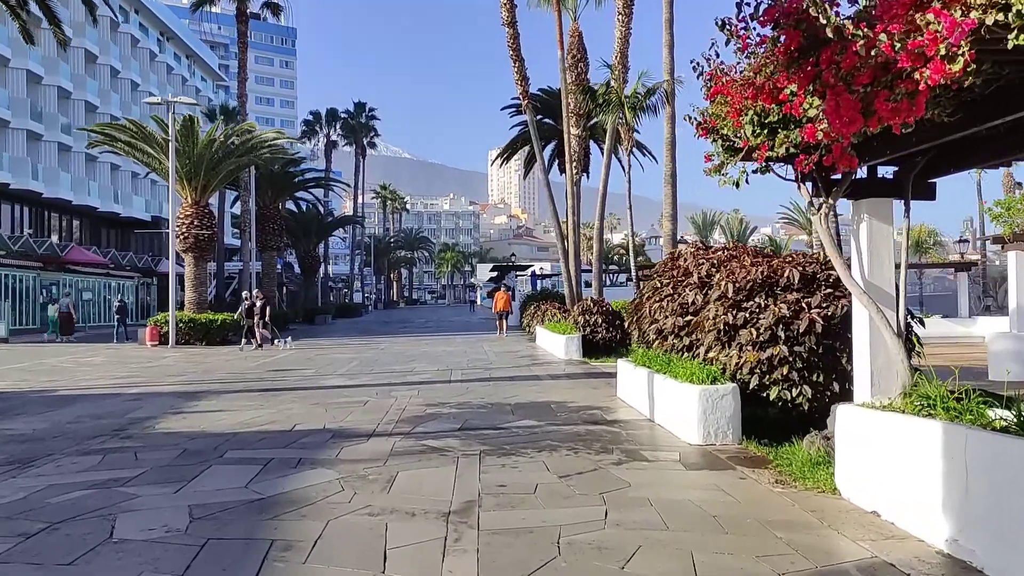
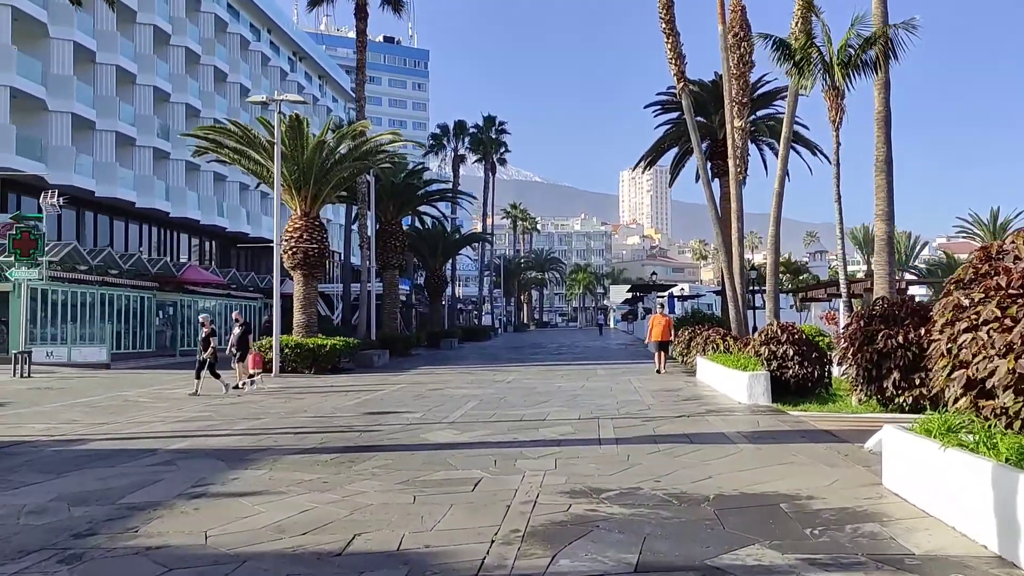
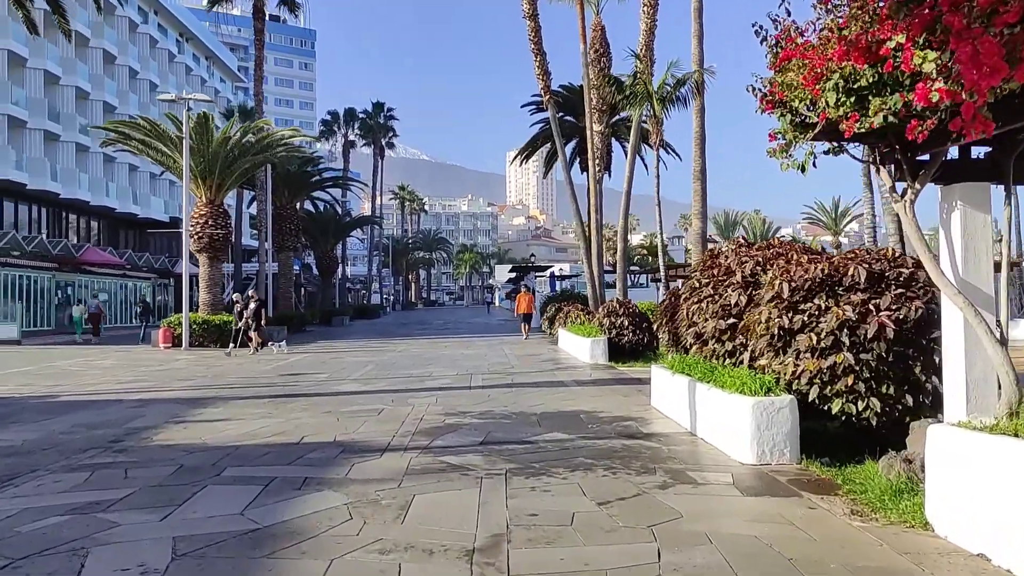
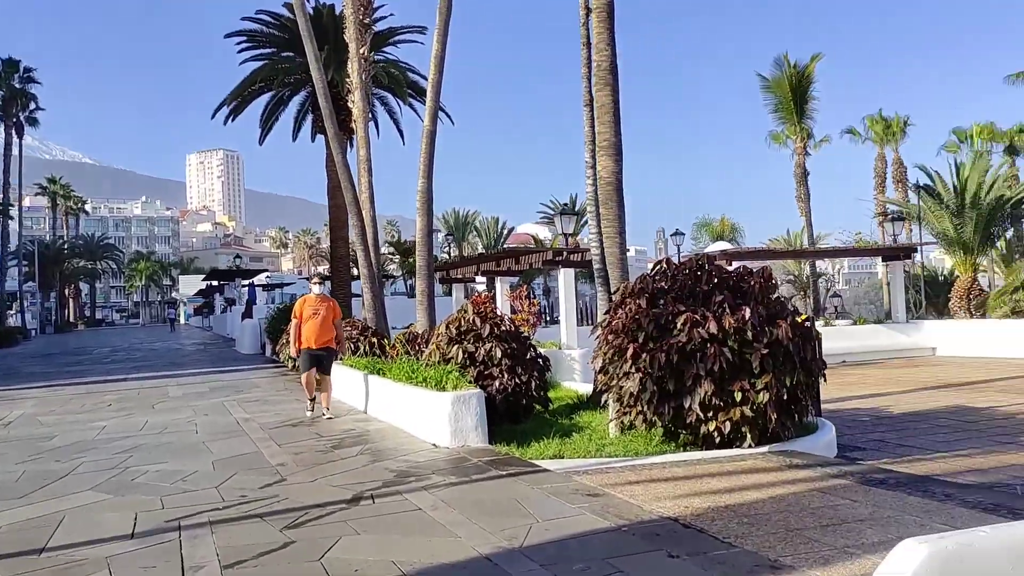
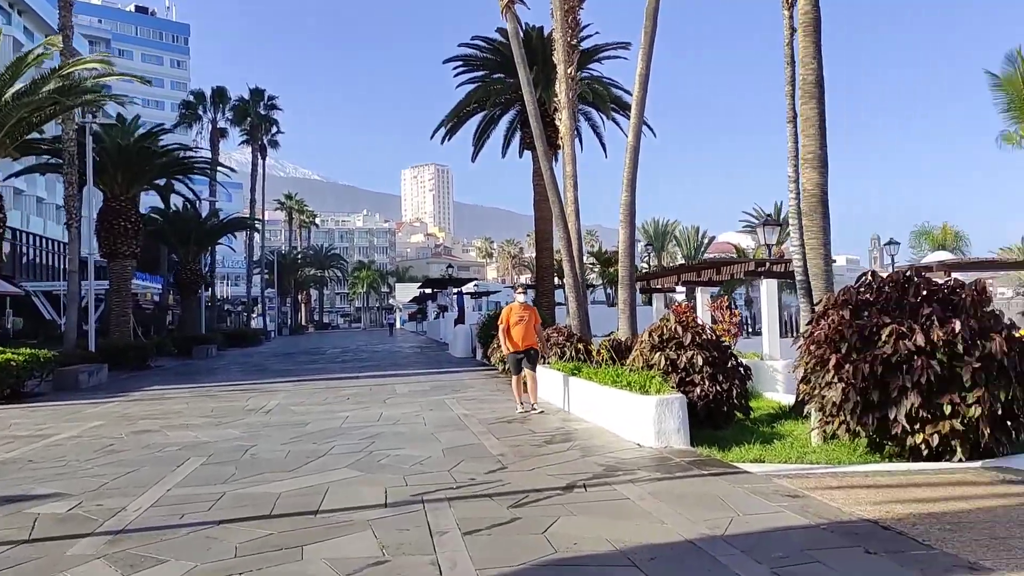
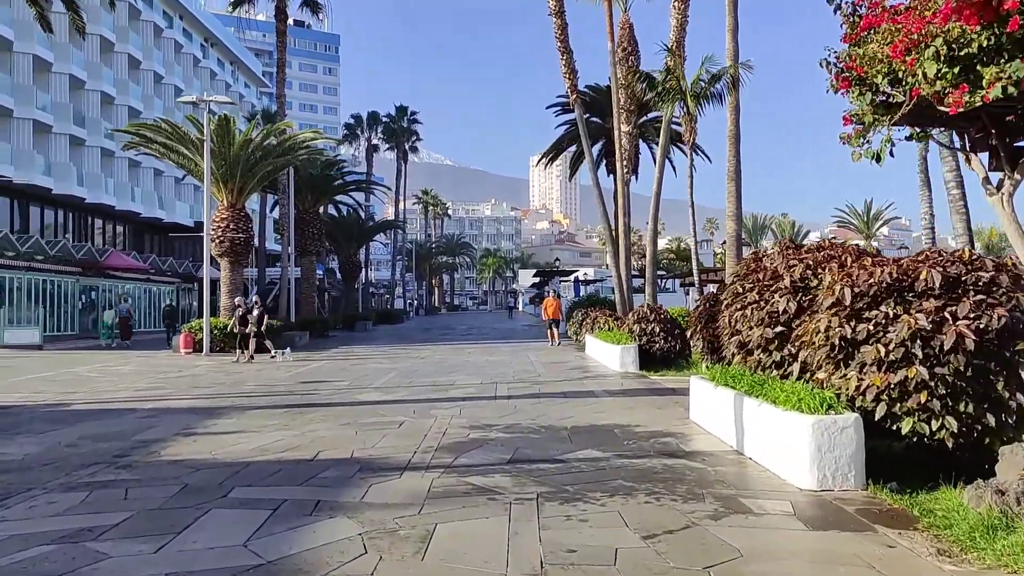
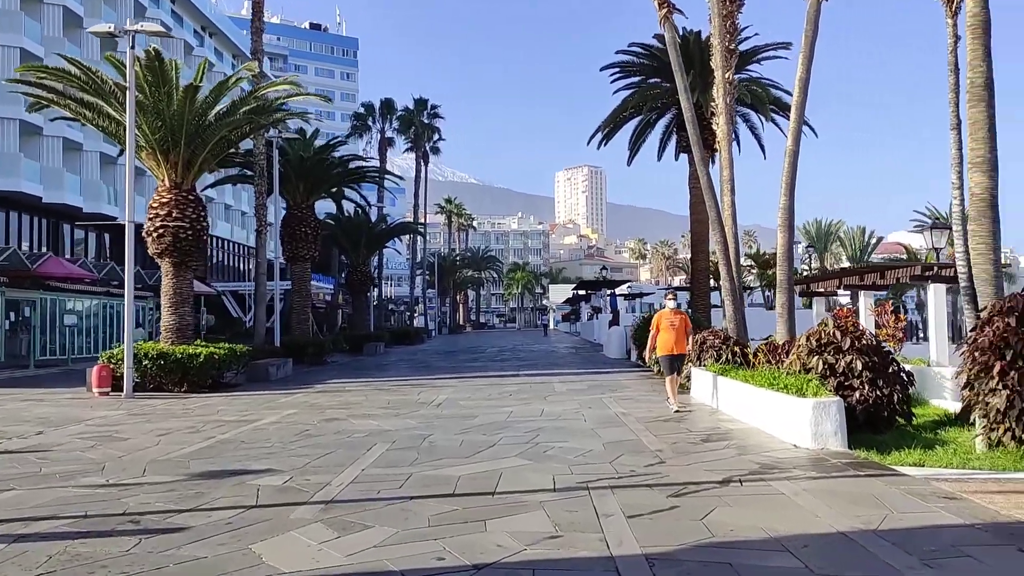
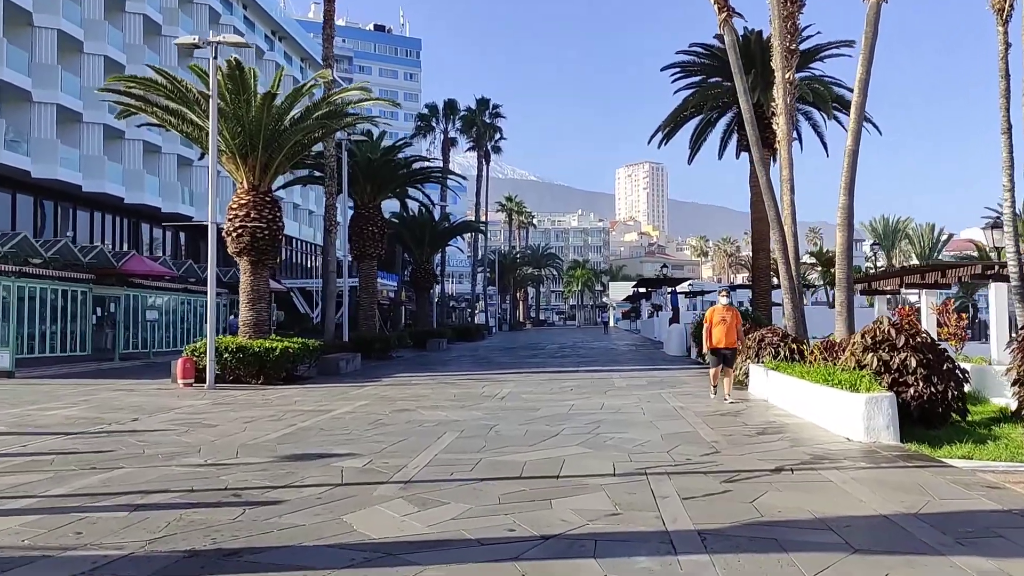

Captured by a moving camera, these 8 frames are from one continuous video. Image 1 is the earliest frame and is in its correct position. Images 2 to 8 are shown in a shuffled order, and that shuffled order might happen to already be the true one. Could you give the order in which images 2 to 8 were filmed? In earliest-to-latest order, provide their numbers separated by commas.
3, 6, 2, 8, 7, 5, 4
